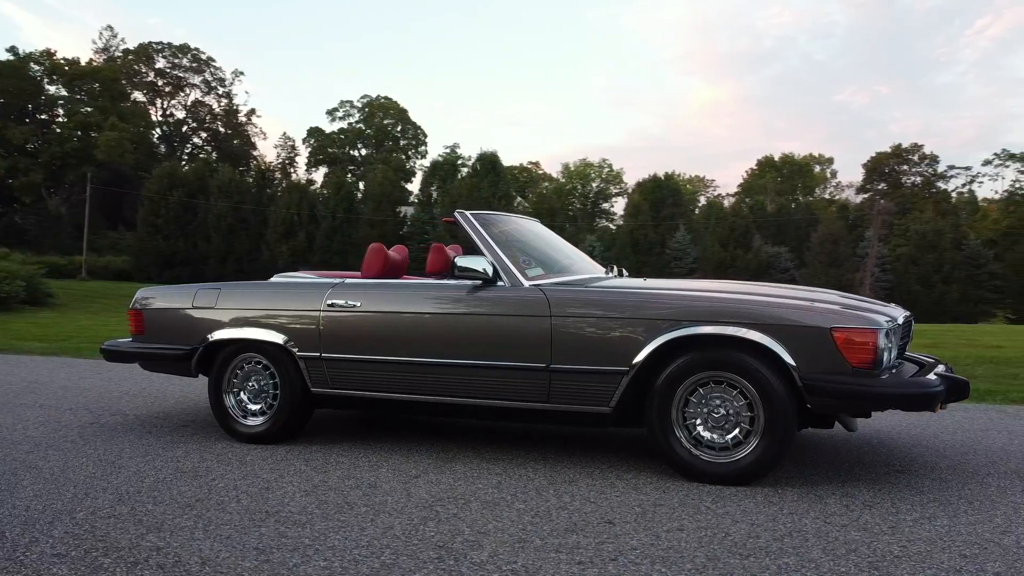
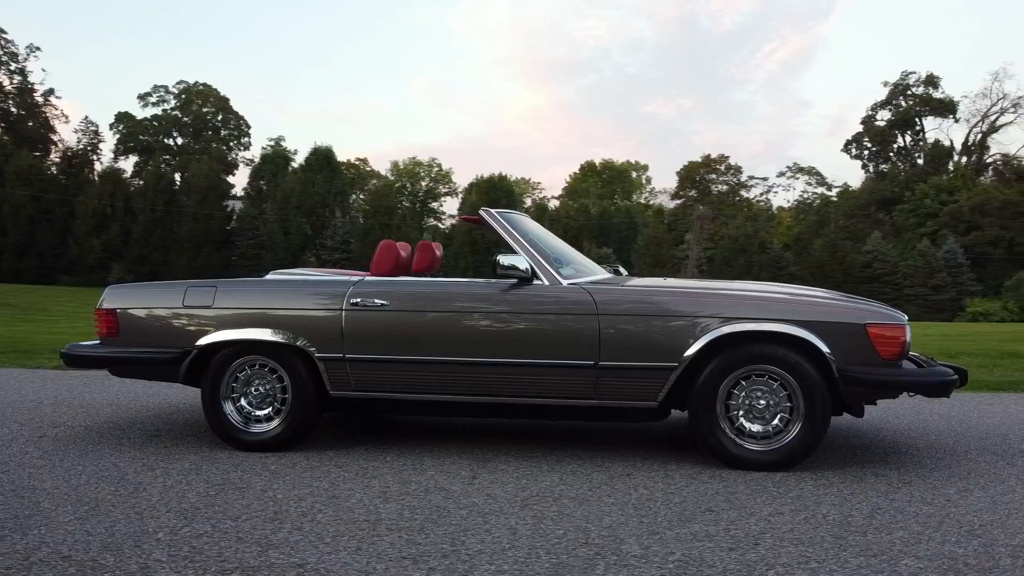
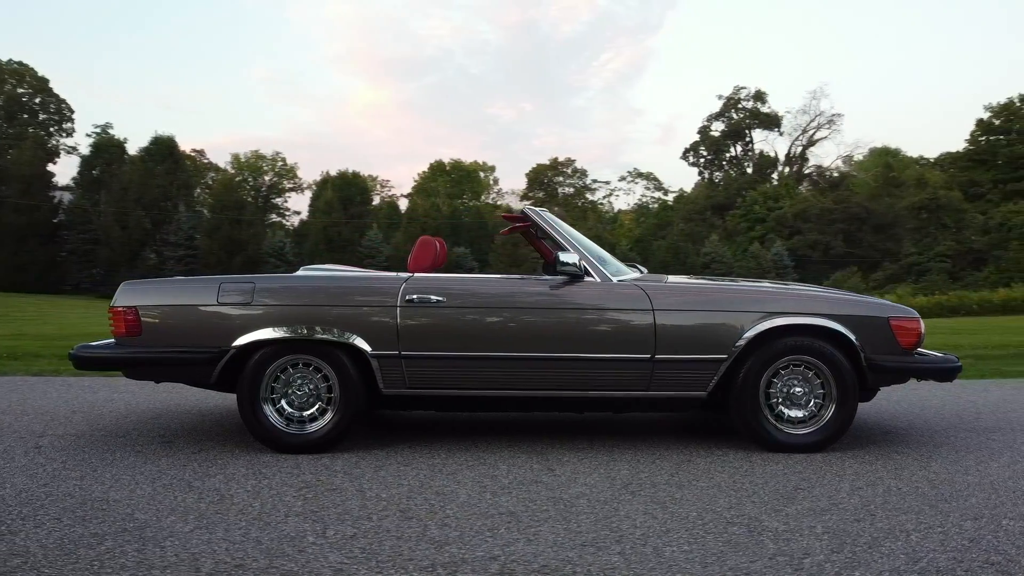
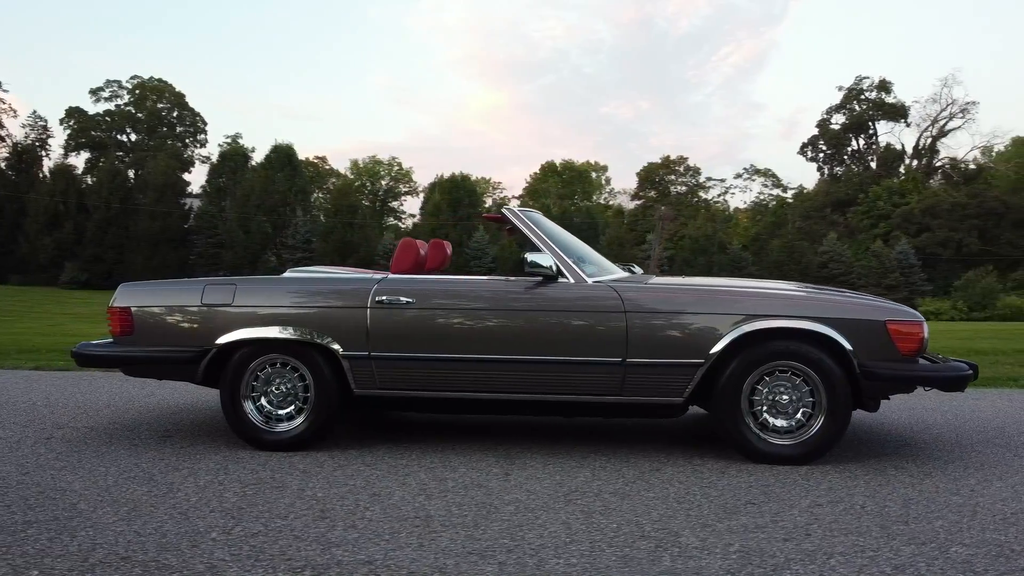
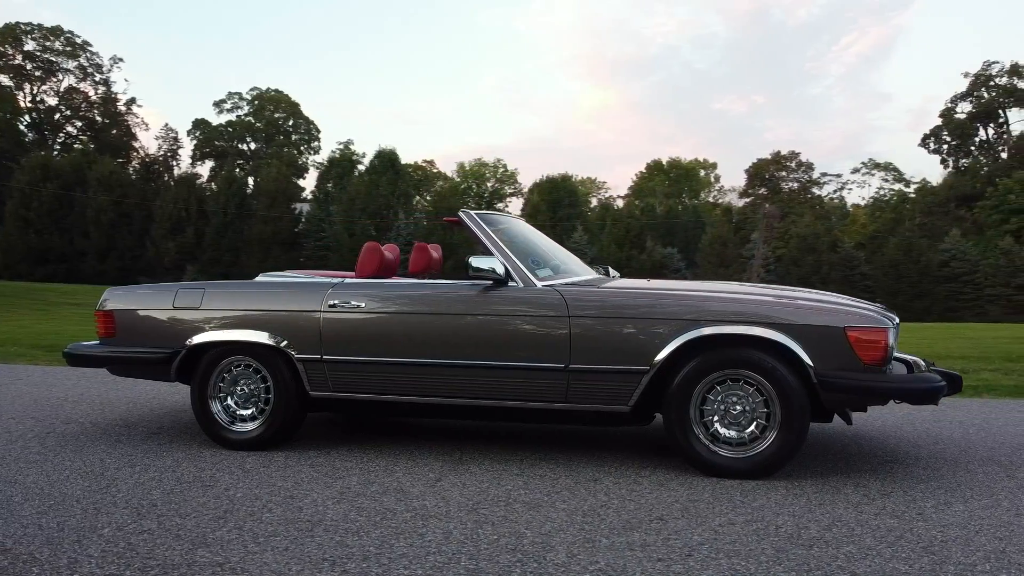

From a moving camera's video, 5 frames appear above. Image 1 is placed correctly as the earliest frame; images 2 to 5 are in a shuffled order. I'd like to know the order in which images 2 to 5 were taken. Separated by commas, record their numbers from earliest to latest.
5, 2, 4, 3
